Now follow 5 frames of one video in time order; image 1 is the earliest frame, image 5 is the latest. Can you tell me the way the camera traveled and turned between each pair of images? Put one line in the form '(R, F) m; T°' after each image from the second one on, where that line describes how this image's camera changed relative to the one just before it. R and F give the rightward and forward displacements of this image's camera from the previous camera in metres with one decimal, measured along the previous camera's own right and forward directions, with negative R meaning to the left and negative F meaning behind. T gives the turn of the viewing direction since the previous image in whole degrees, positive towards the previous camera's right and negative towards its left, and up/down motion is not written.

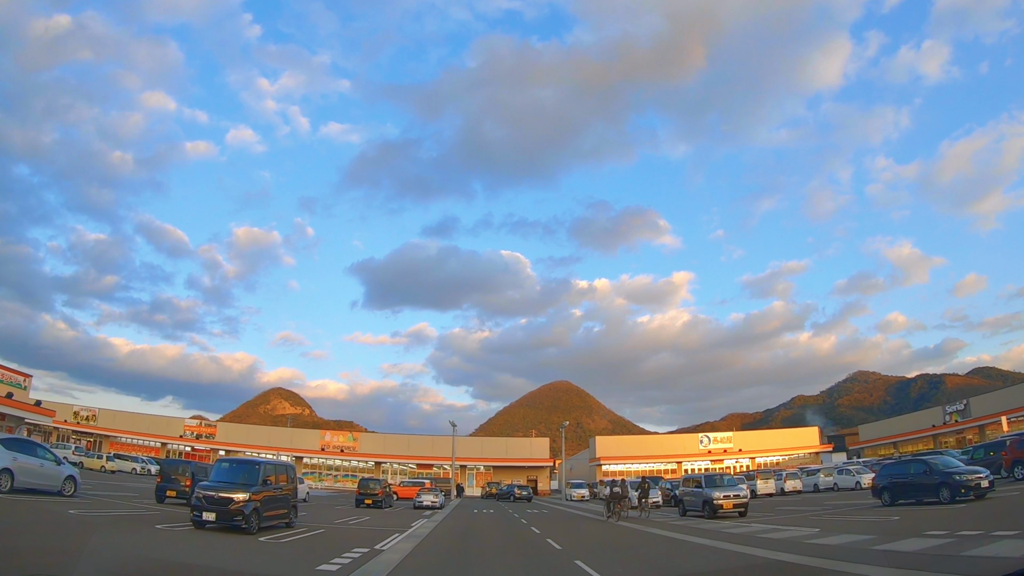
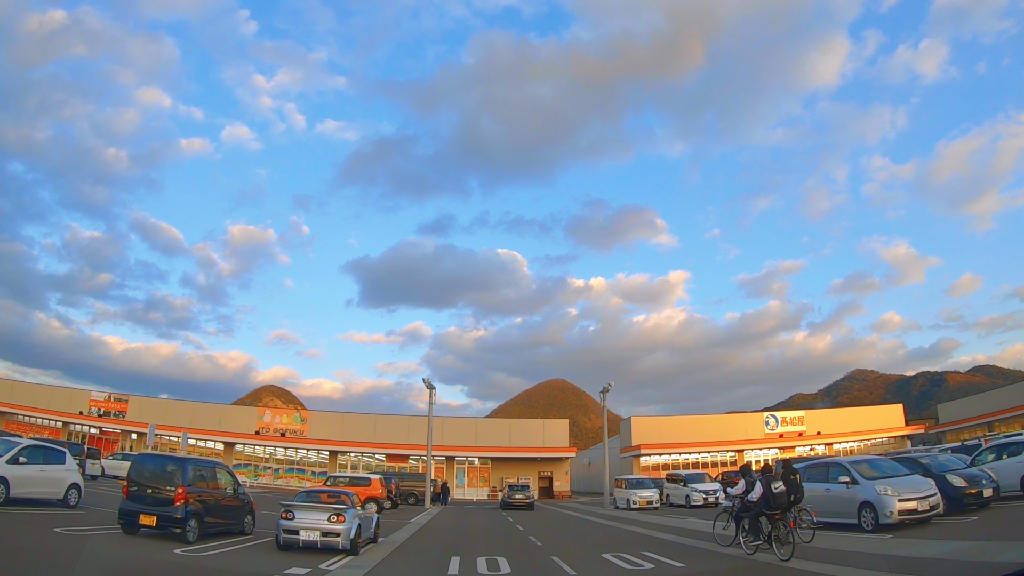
(+0.2, +1.6) m; 0°
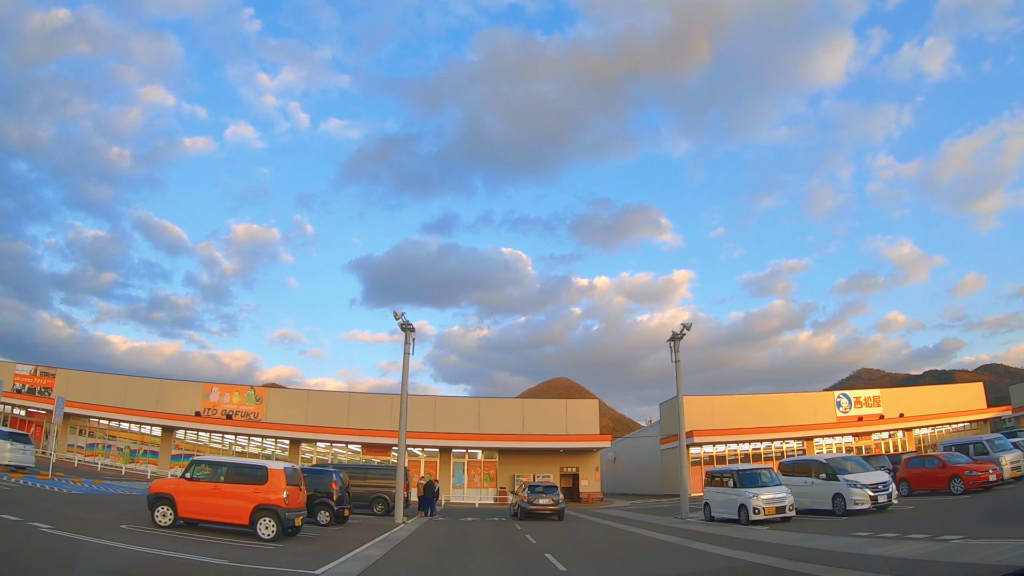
(-0.6, +0.3) m; 0°
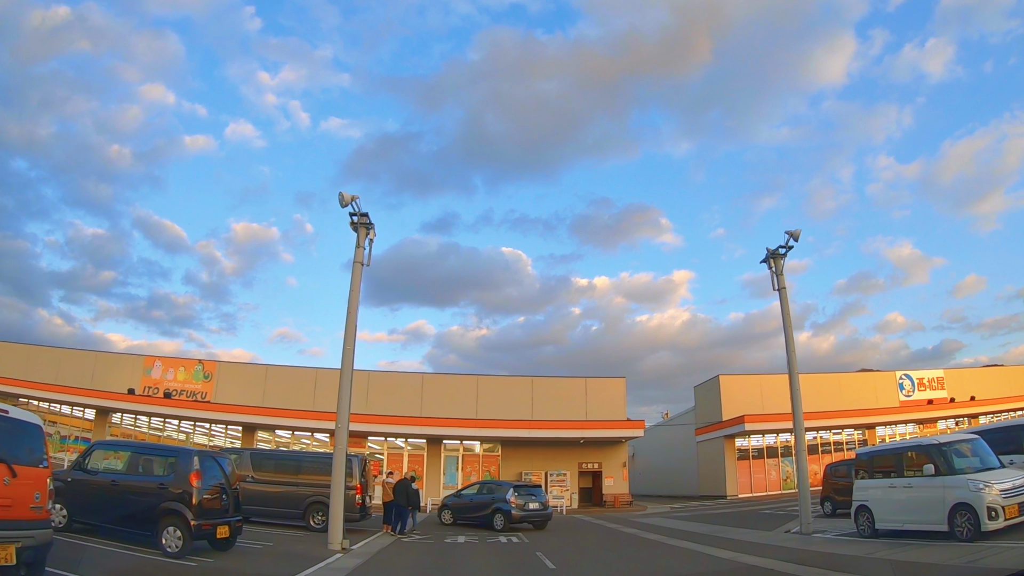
(+0.6, +0.4) m; 0°
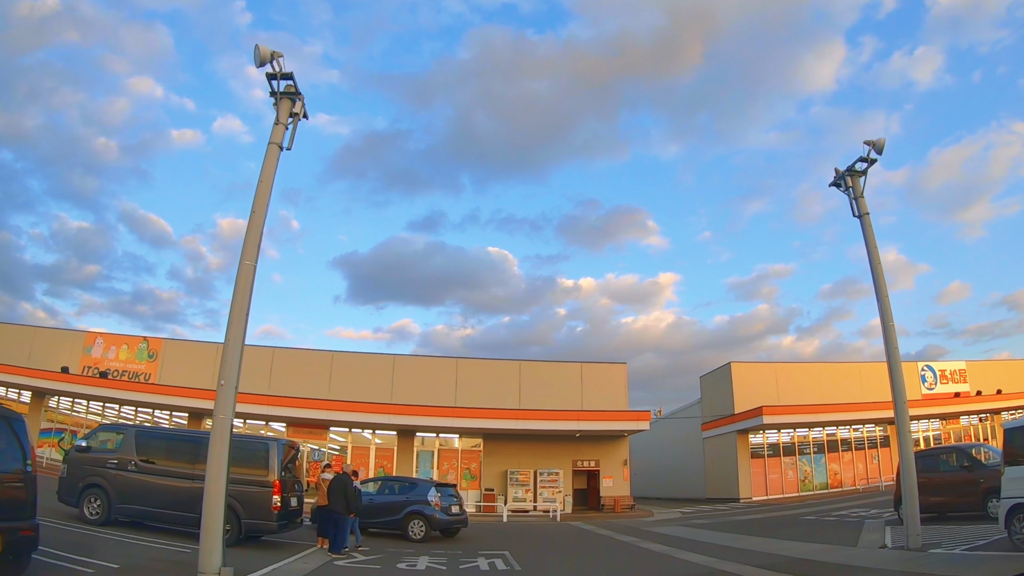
(+0.1, +3.7) m; +1°
